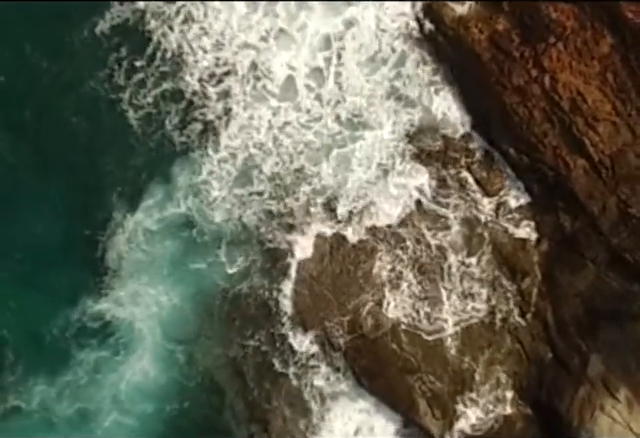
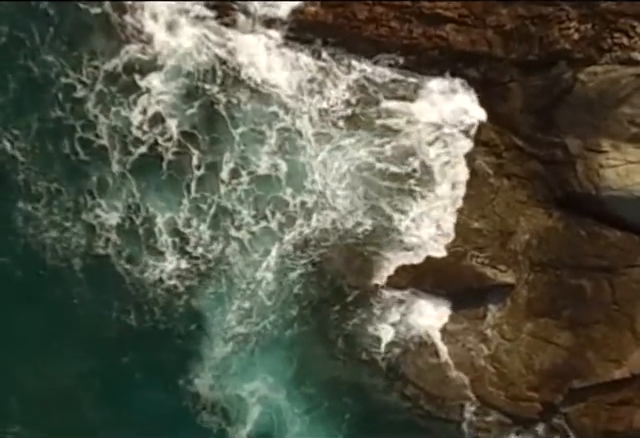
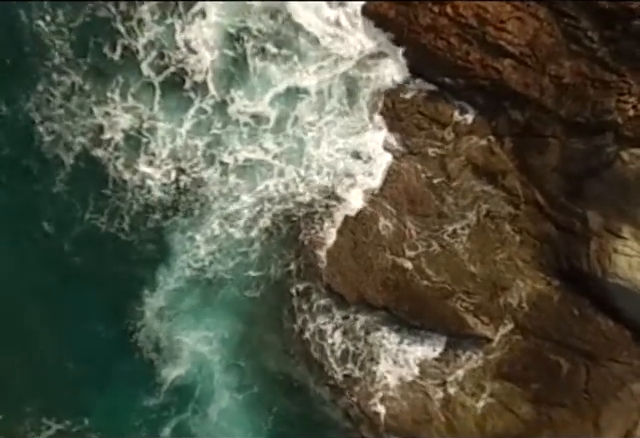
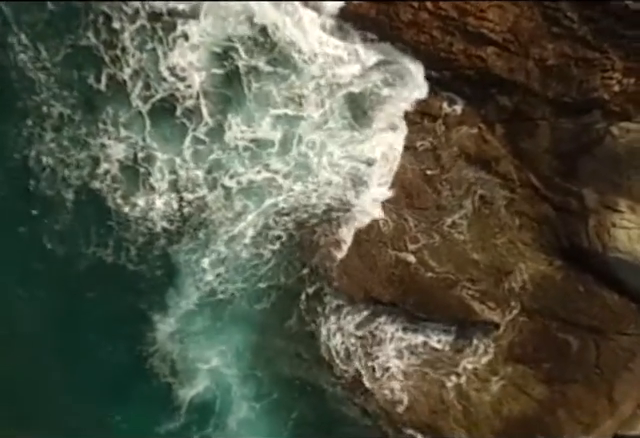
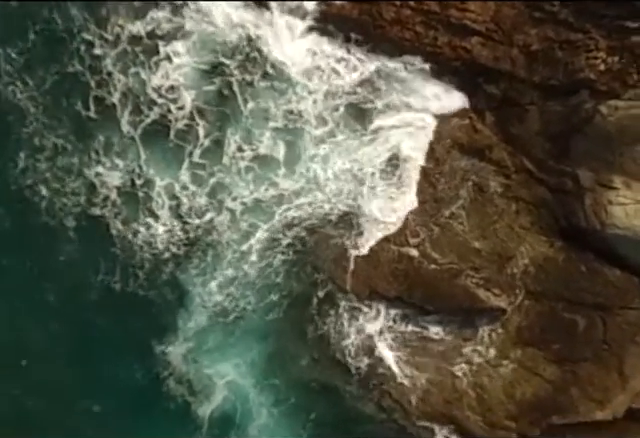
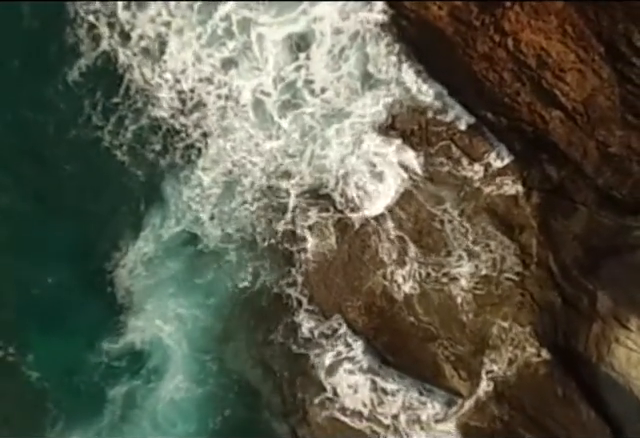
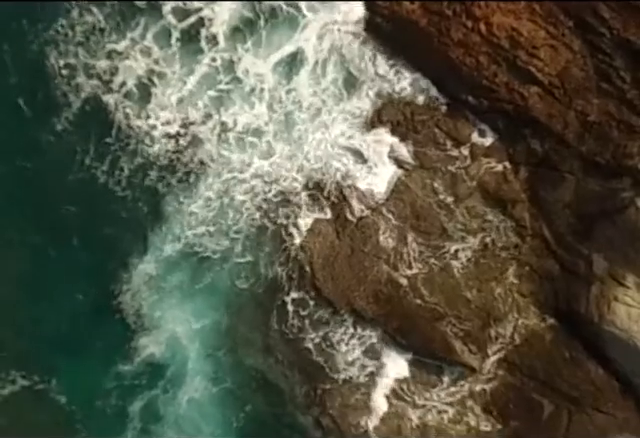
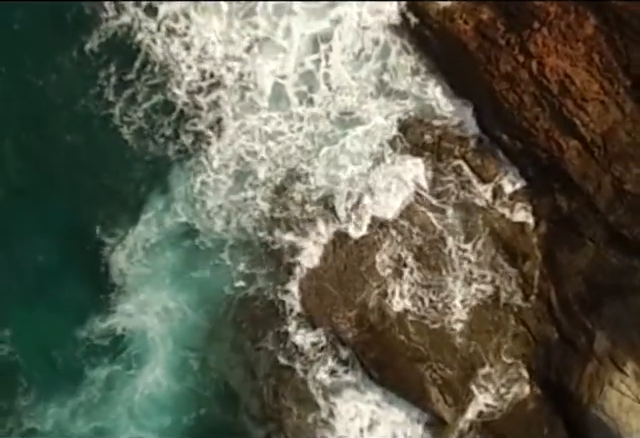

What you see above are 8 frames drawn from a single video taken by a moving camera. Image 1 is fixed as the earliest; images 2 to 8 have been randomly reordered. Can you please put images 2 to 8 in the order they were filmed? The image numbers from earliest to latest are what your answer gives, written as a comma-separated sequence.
8, 6, 7, 3, 4, 5, 2
